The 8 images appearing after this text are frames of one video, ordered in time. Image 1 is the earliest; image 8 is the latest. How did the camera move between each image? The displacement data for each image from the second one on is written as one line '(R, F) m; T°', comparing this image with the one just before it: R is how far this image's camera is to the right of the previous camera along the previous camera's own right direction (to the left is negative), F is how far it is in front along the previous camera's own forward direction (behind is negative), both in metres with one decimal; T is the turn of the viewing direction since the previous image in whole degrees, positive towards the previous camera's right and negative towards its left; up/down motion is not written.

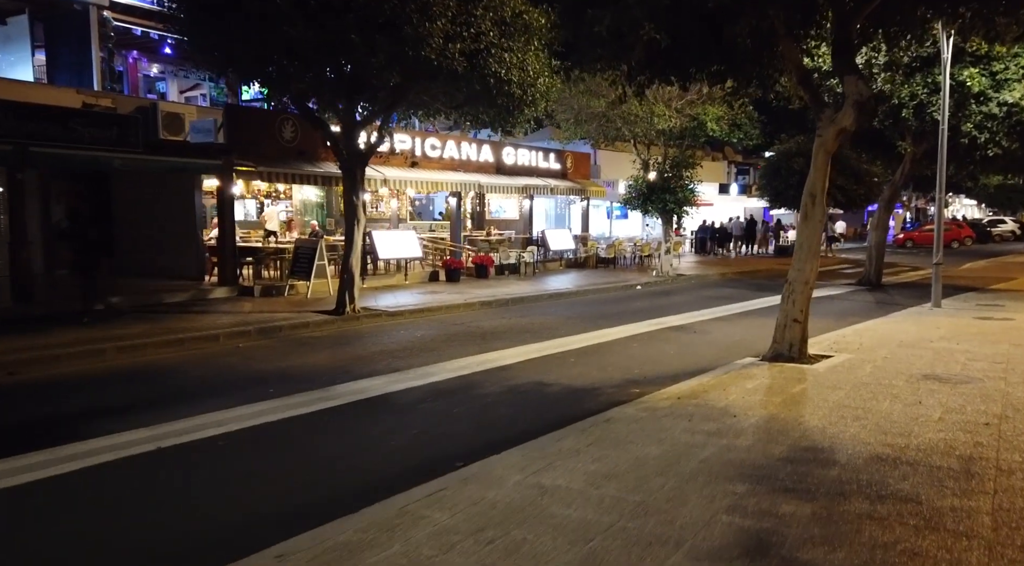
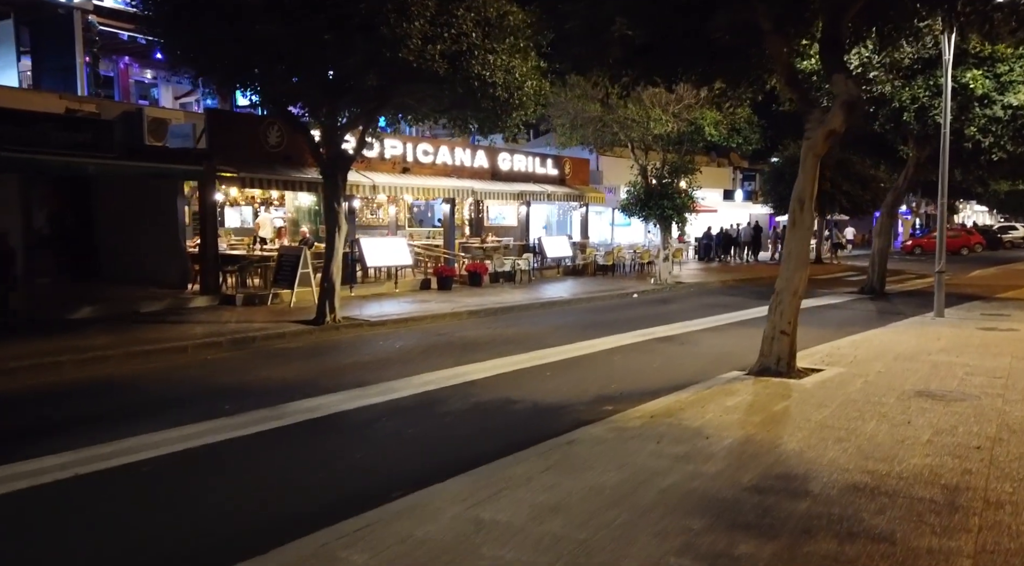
(+0.4, +0.4) m; -1°
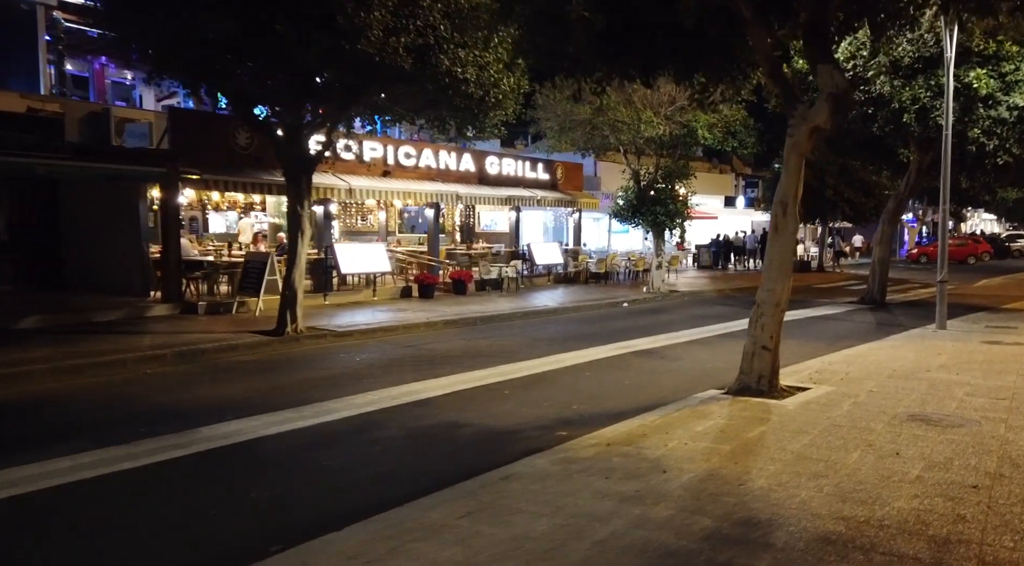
(+0.6, +0.8) m; 0°
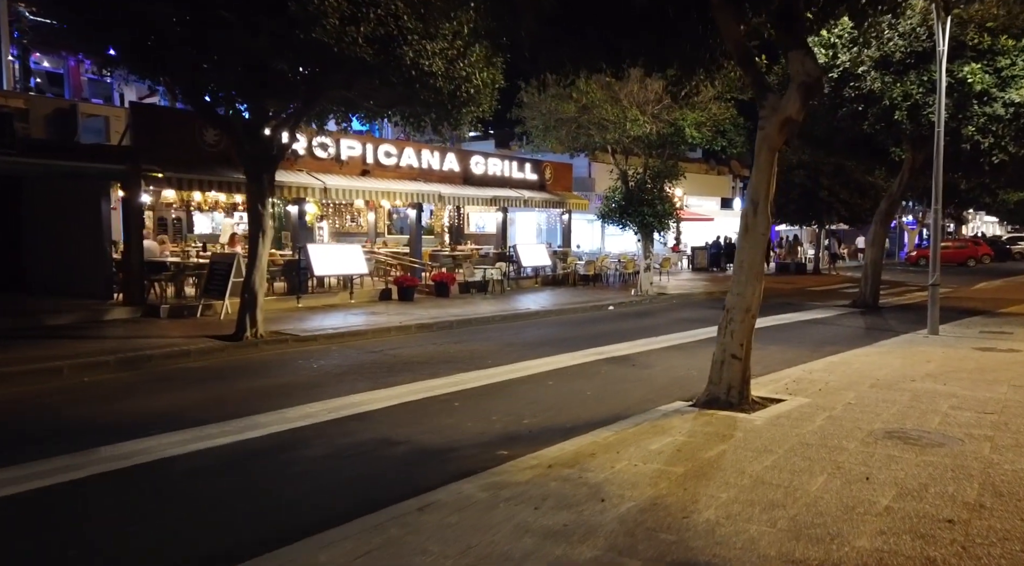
(+0.5, +0.6) m; 0°
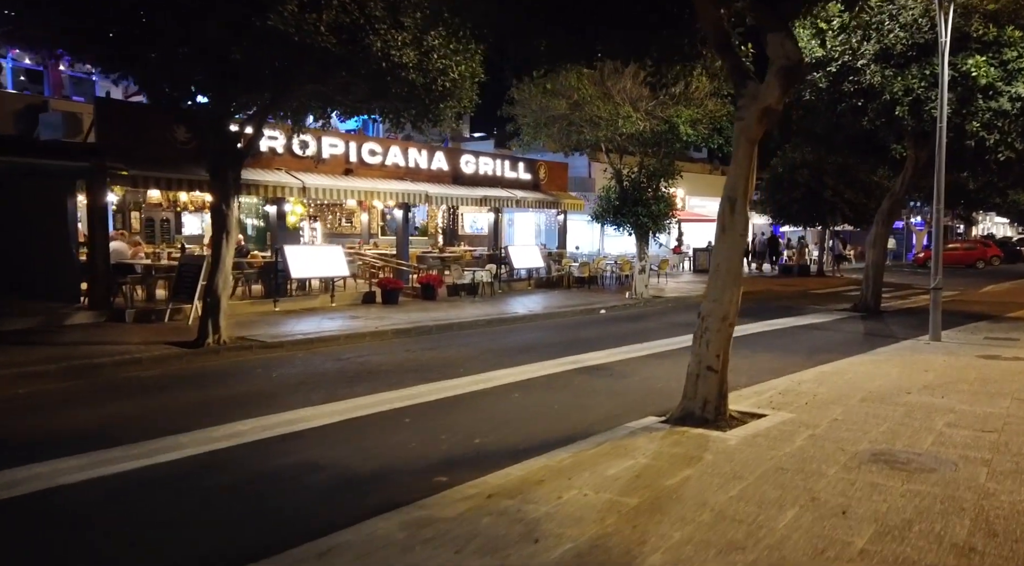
(+0.5, +0.6) m; -1°
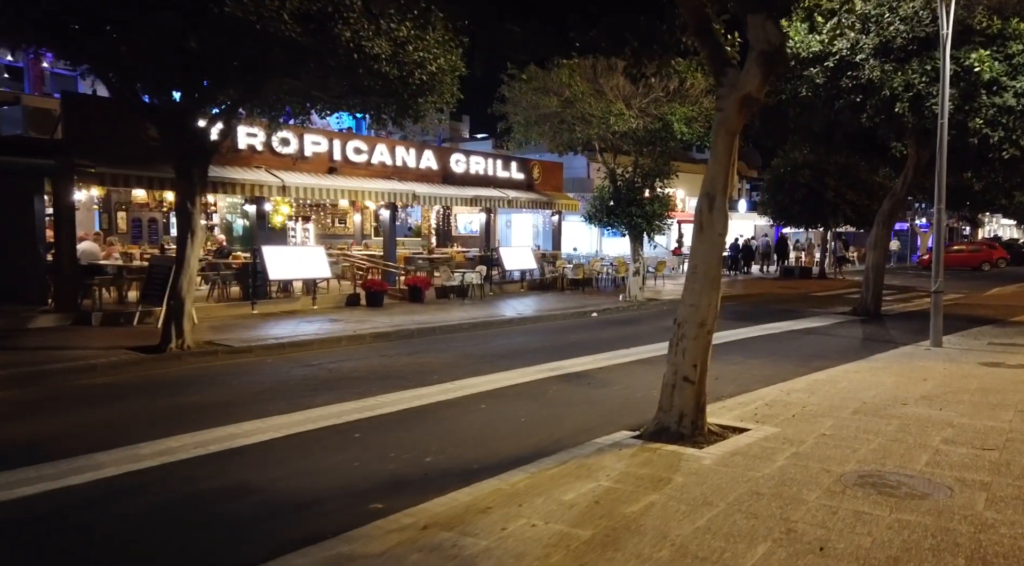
(+0.4, +0.6) m; 0°
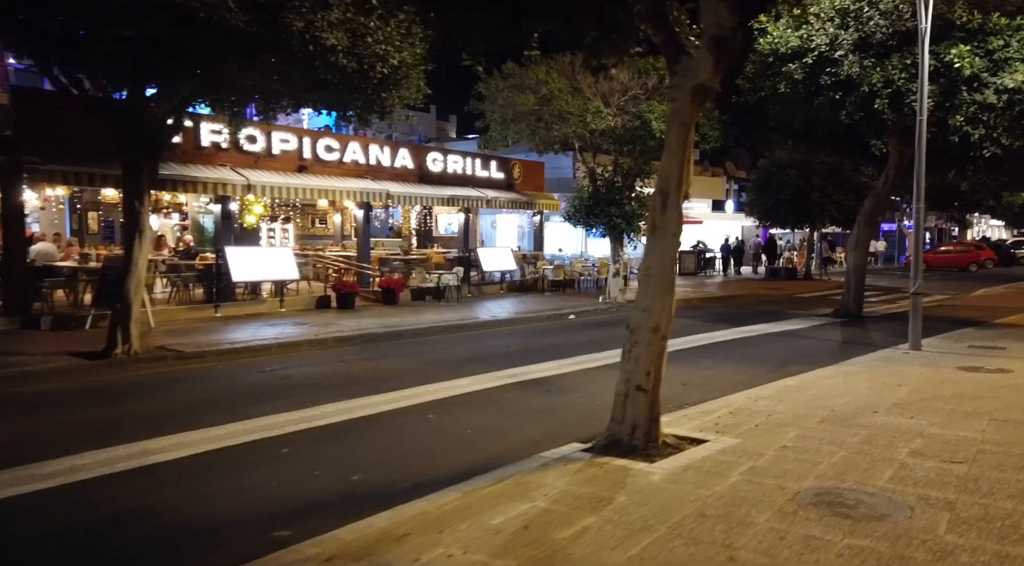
(+0.4, +0.4) m; +1°
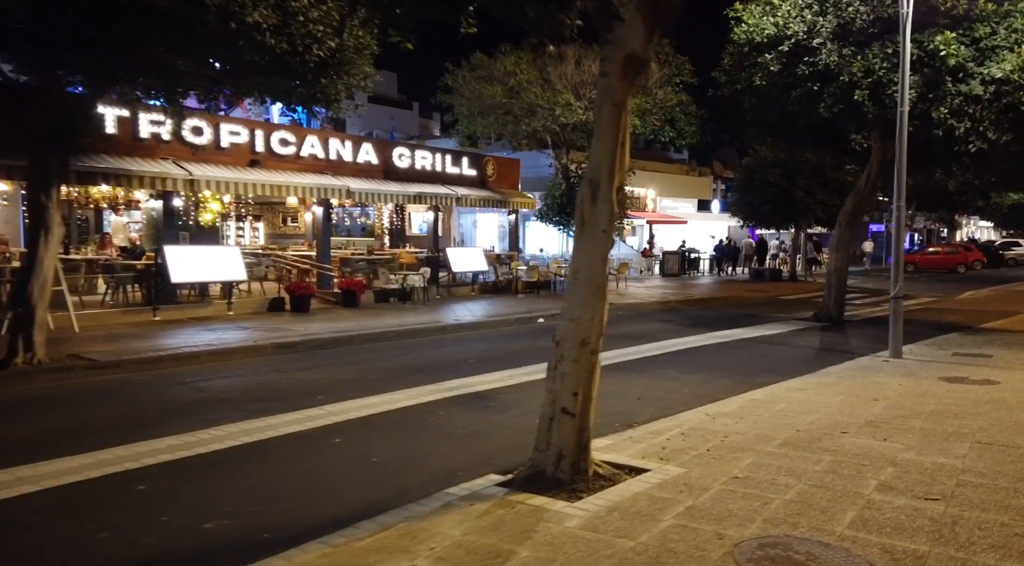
(+0.6, +0.9) m; +1°
